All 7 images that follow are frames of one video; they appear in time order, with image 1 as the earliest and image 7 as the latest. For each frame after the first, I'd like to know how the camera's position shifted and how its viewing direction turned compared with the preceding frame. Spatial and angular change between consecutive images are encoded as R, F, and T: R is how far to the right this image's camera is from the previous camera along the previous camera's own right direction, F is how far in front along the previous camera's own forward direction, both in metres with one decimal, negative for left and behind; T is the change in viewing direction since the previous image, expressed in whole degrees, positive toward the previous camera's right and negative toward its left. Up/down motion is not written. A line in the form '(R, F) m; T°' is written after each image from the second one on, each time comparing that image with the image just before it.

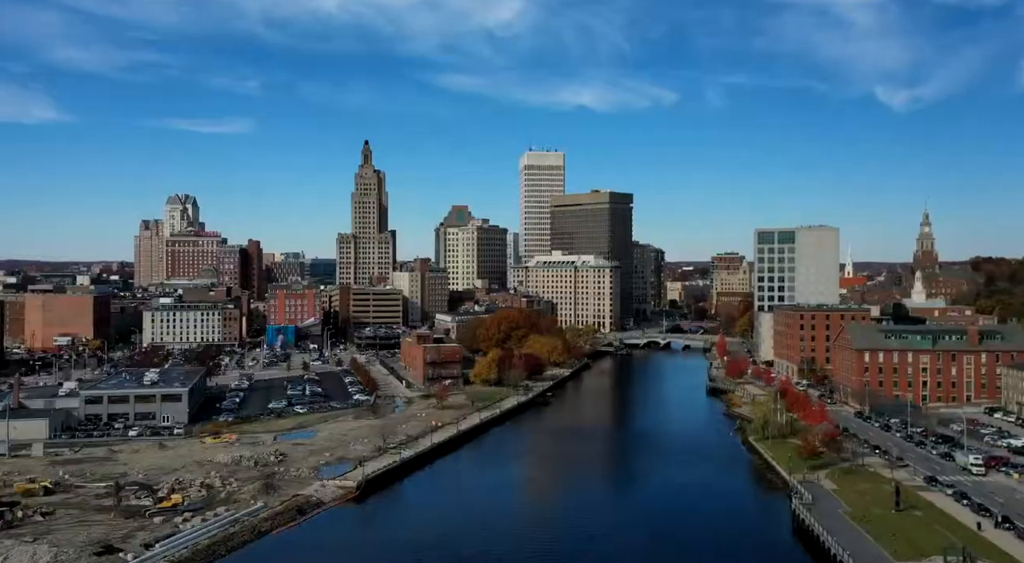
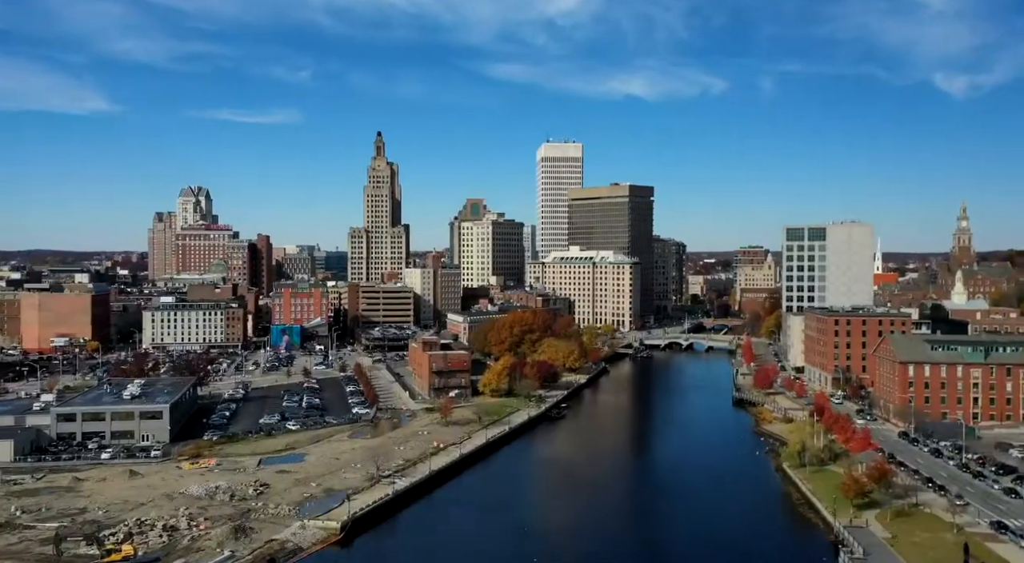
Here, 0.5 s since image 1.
(+0.5, +4.0) m; -1°
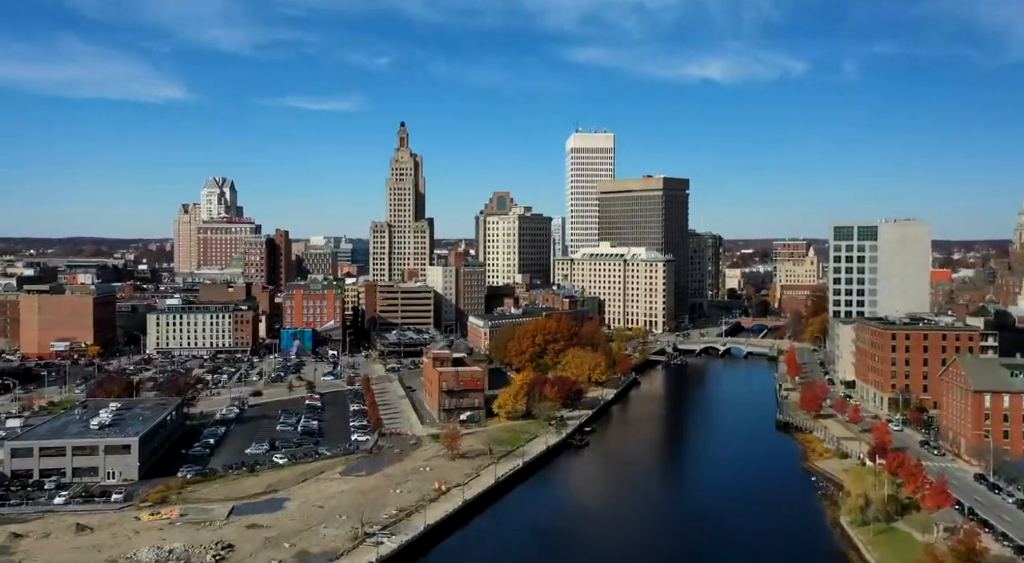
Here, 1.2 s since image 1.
(+0.9, +5.4) m; -2°
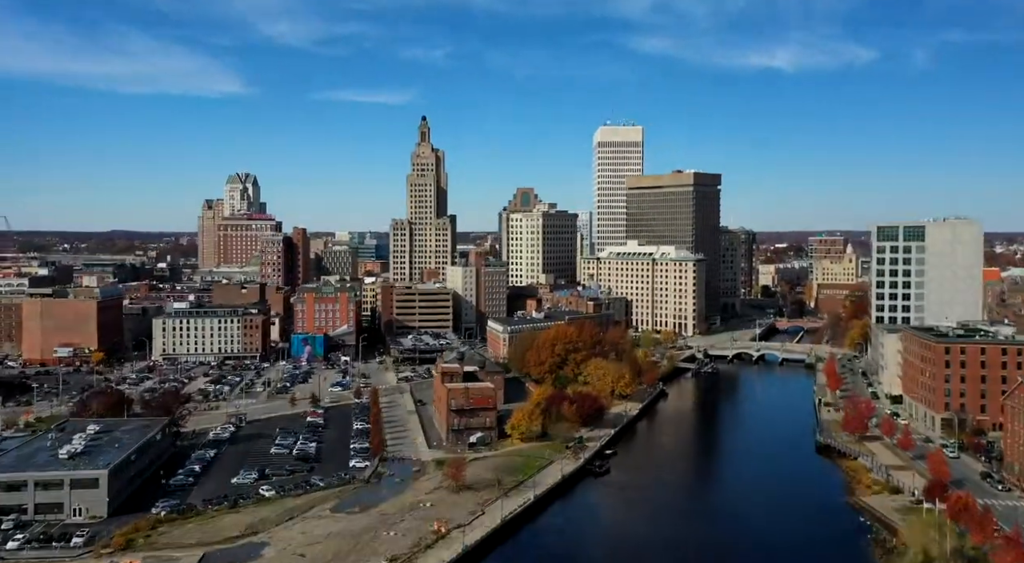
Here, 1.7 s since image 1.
(+0.9, +4.1) m; -2°
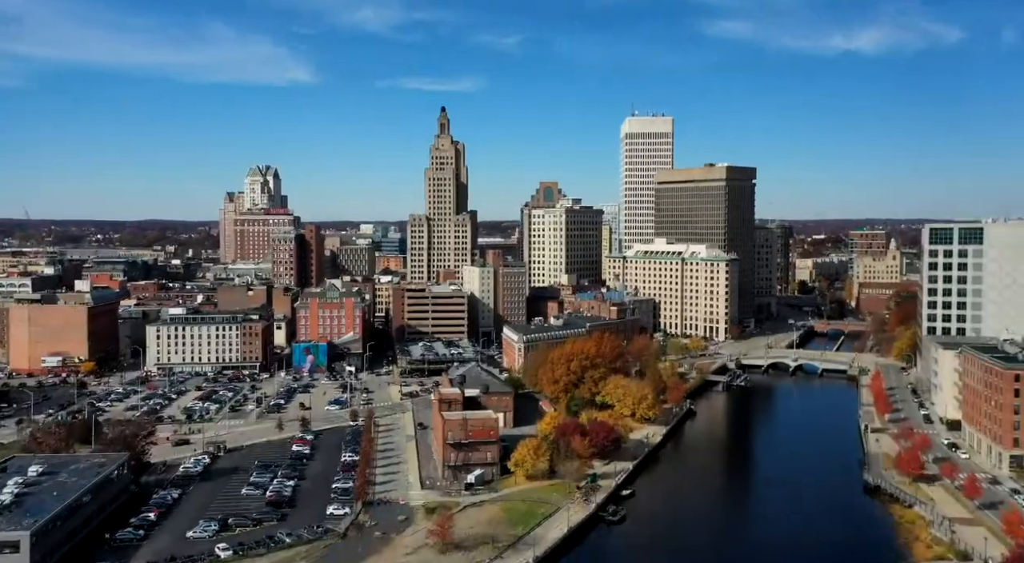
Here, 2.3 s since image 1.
(+1.4, +5.4) m; -2°
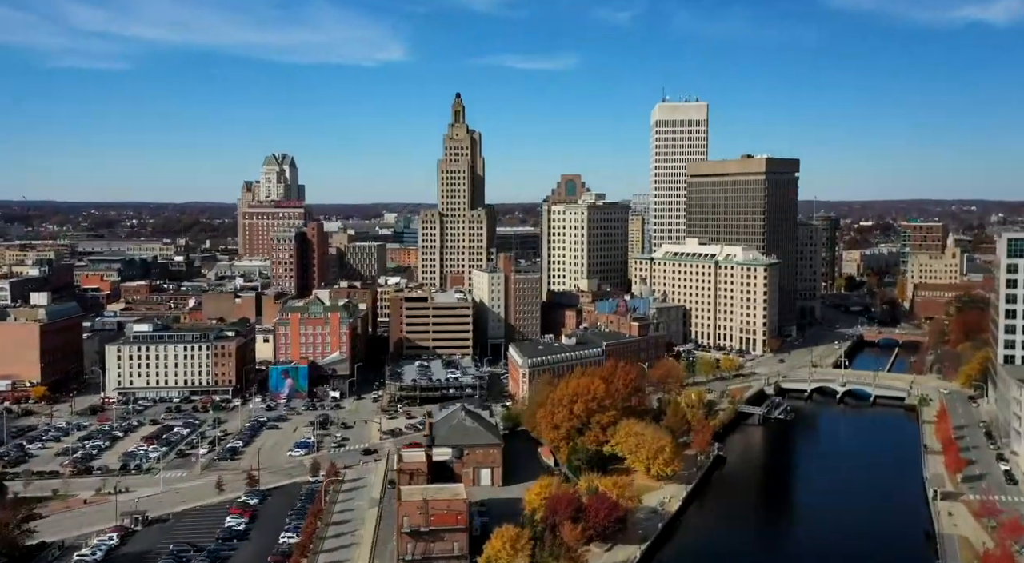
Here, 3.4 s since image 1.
(+2.6, +8.9) m; -3°
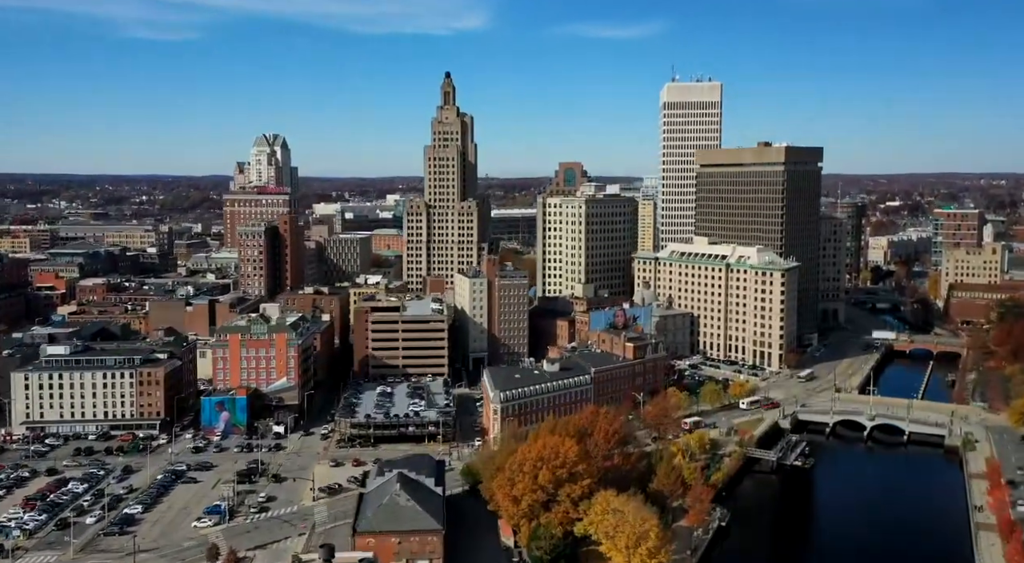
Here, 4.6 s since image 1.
(+3.2, +9.3) m; -1°
